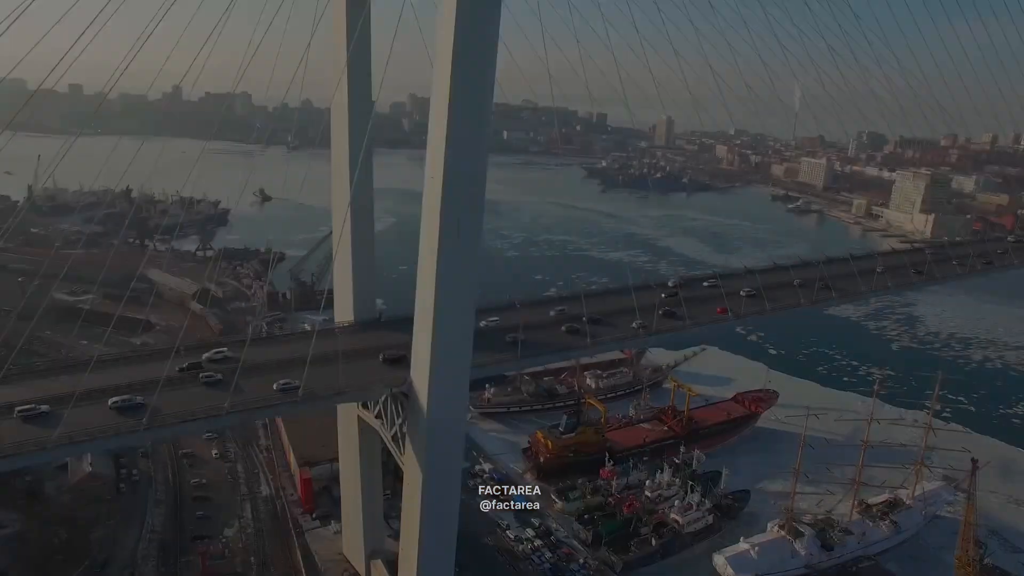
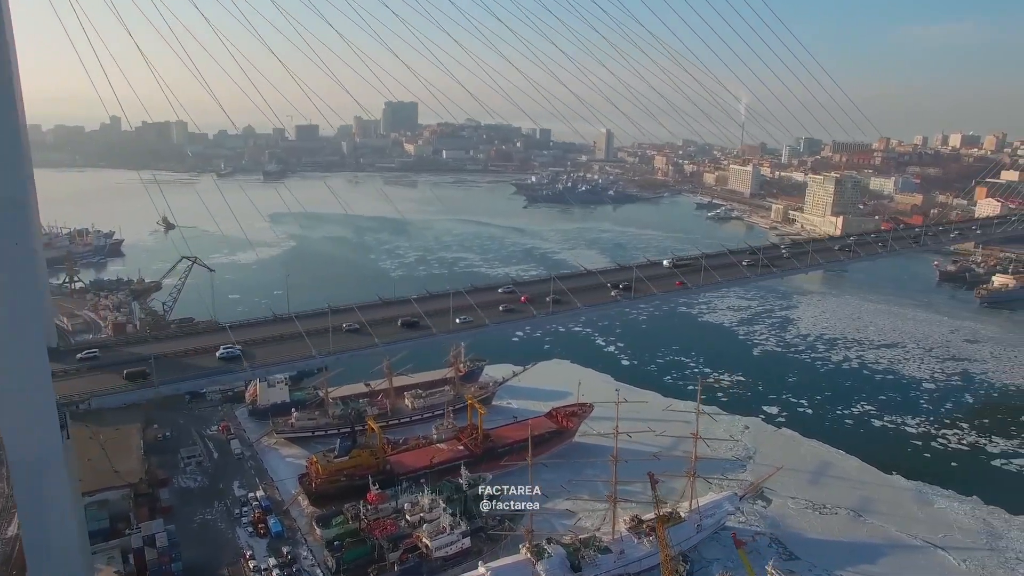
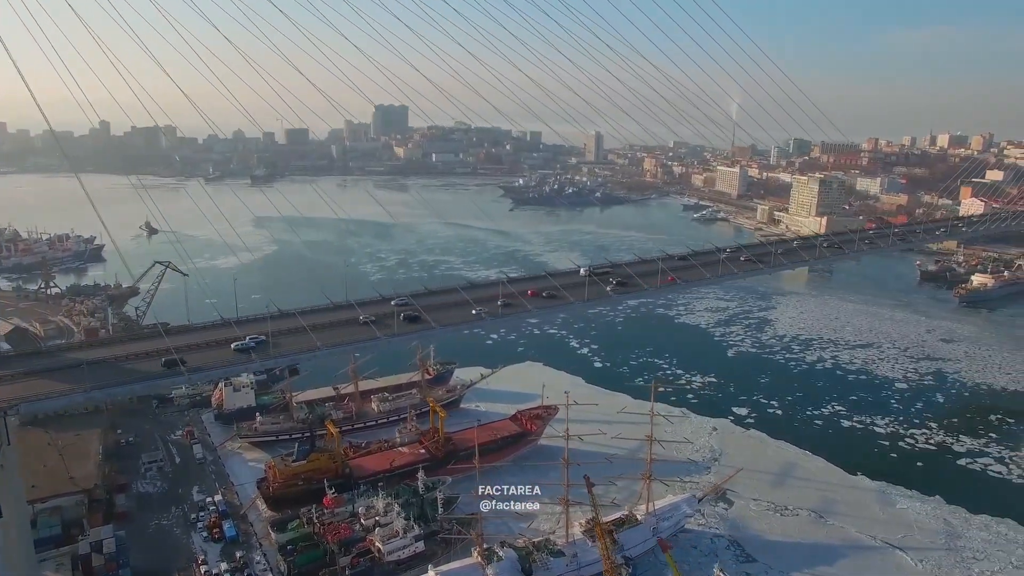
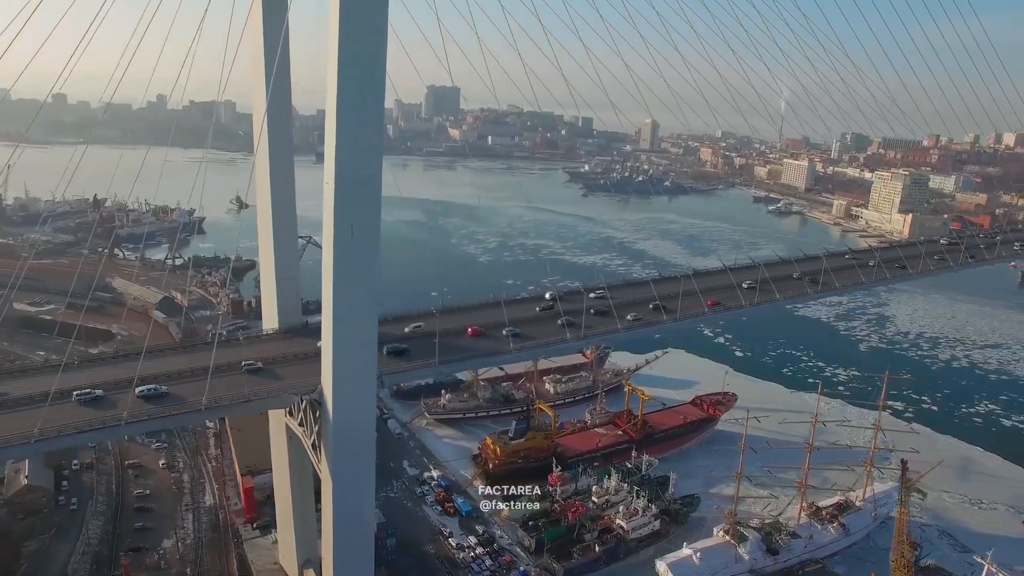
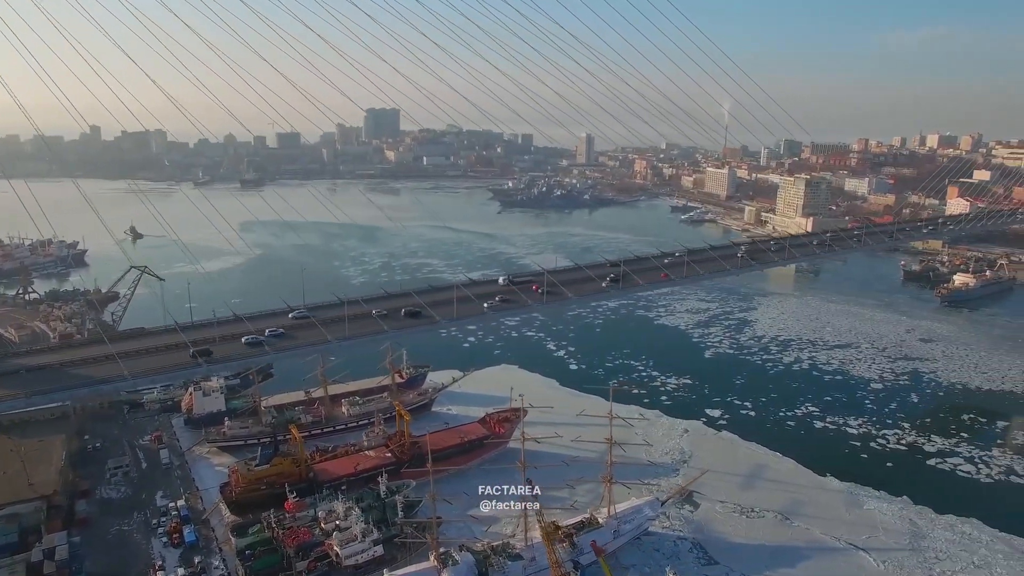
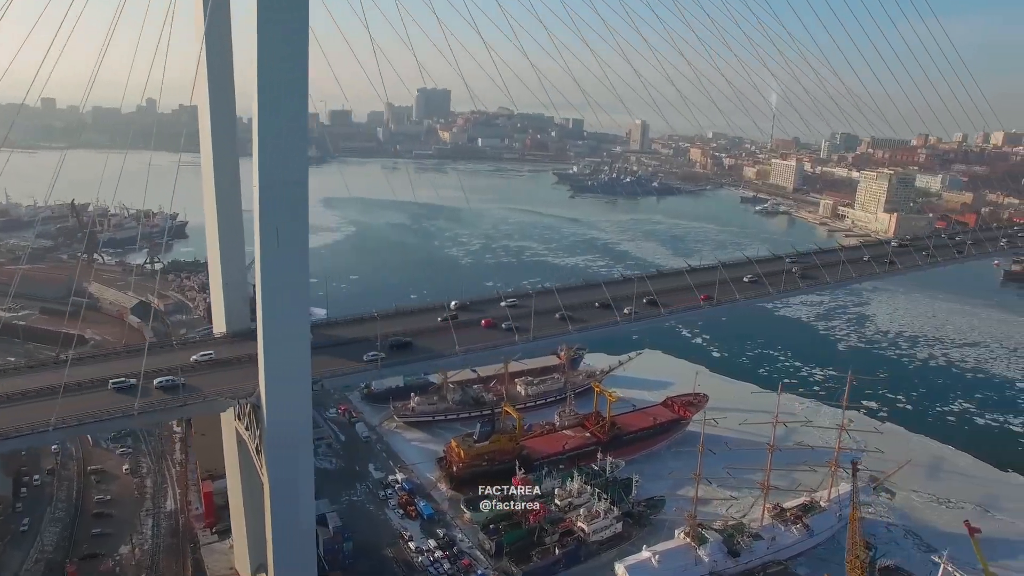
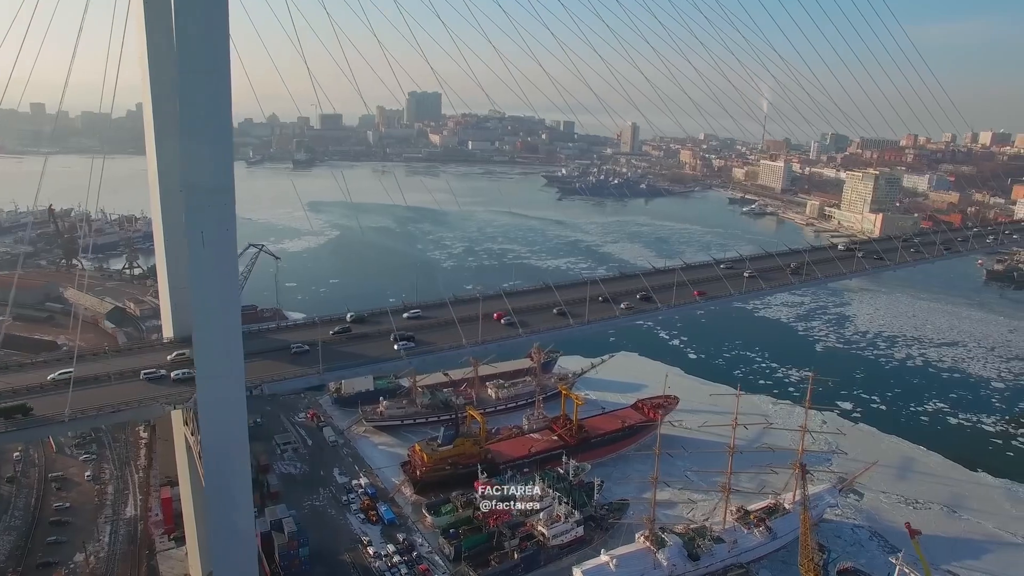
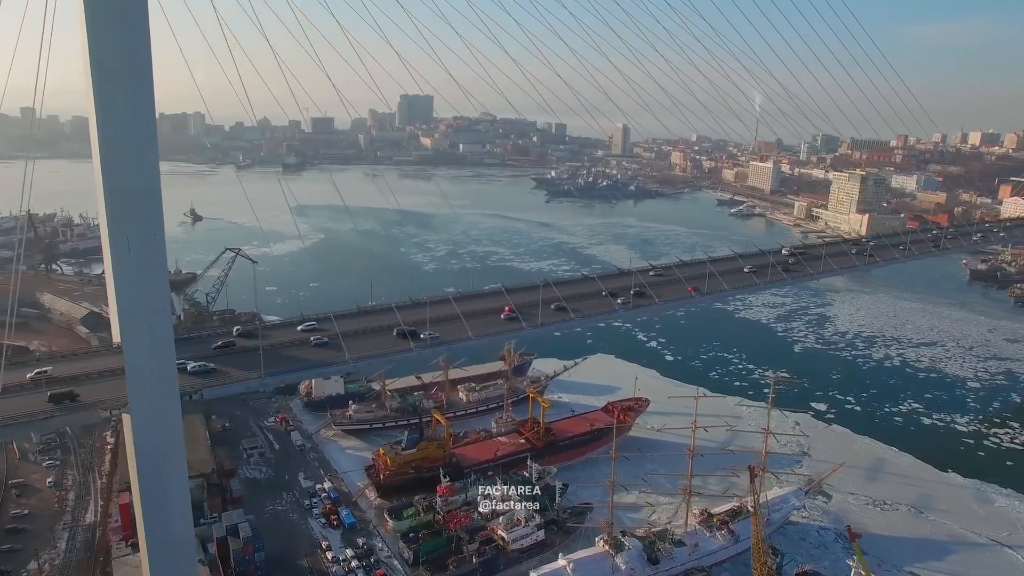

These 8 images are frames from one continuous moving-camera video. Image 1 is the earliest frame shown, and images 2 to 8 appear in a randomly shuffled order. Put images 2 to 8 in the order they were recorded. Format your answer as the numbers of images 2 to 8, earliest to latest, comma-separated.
4, 6, 7, 8, 2, 3, 5
